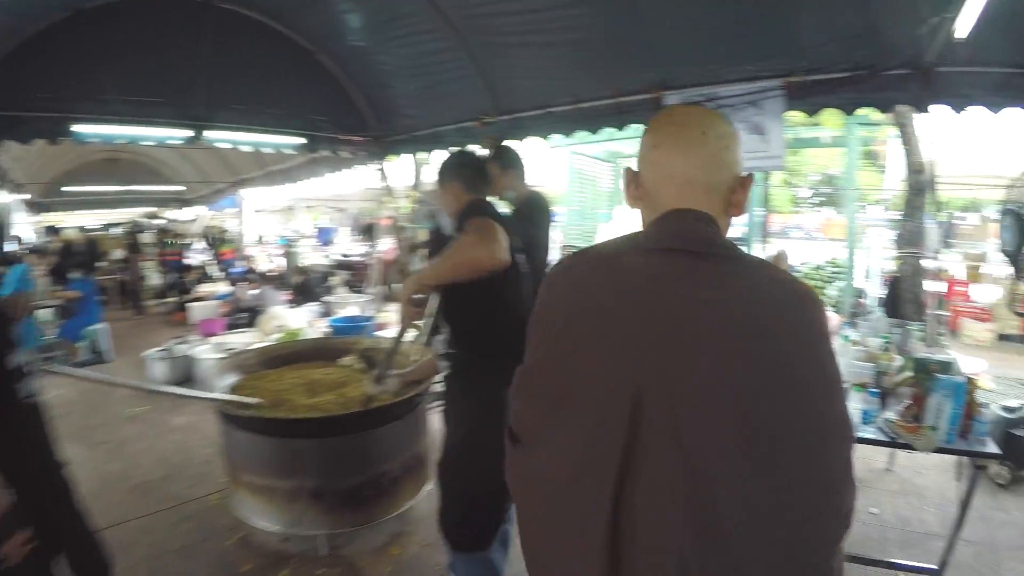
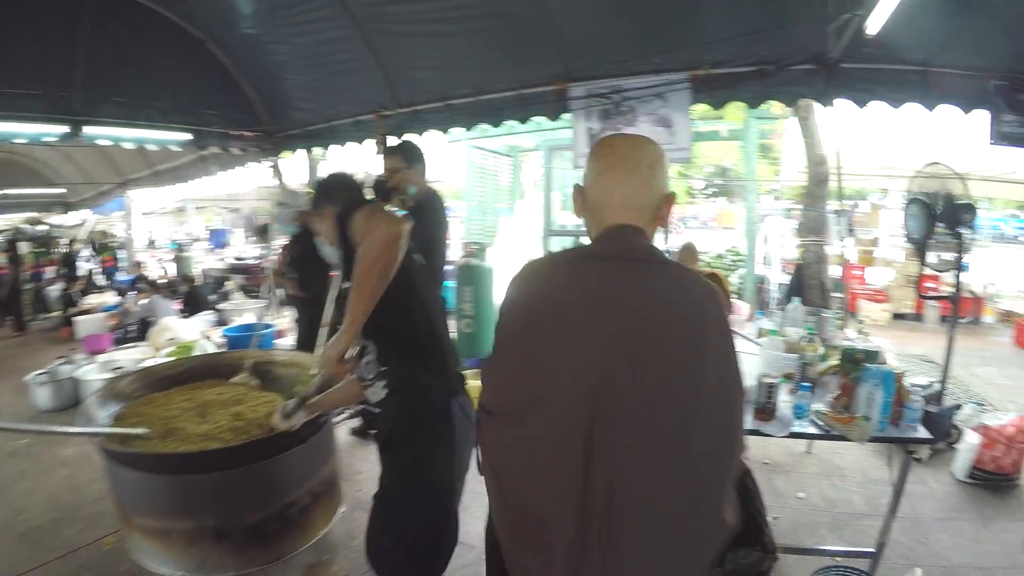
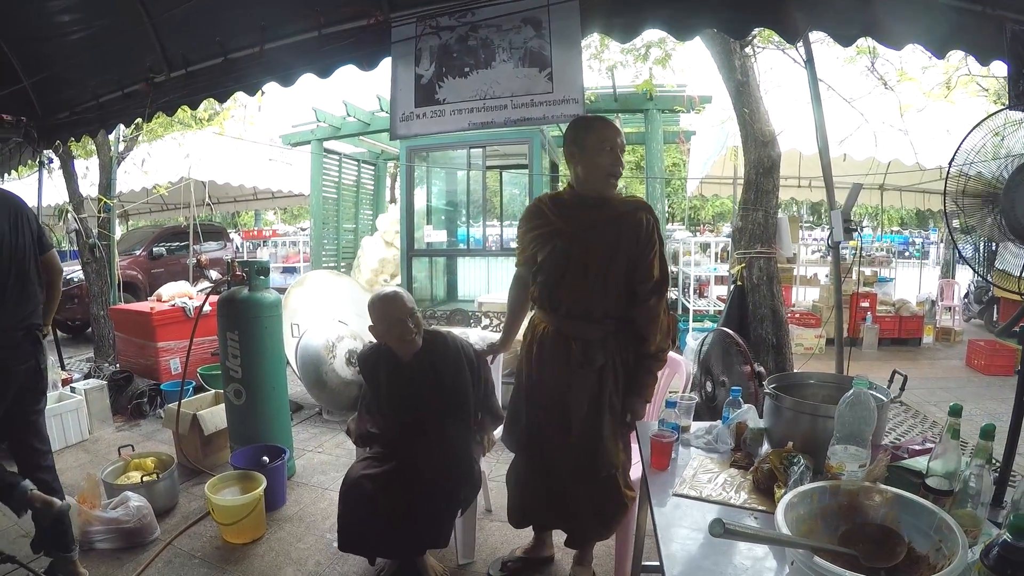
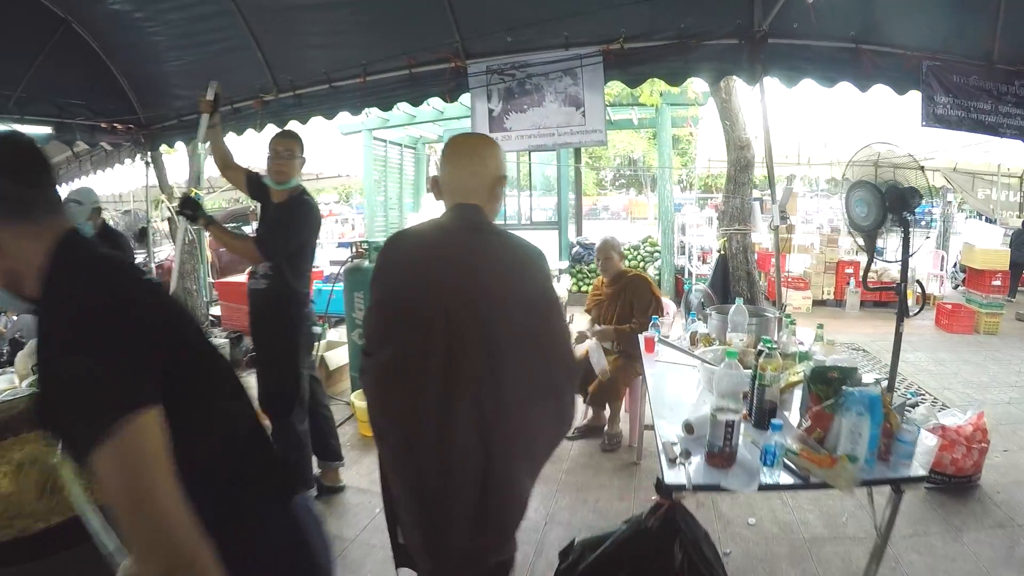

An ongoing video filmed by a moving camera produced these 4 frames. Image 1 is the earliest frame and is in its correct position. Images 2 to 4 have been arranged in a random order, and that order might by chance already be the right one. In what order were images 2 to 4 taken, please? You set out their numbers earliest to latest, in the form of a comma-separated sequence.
2, 4, 3
